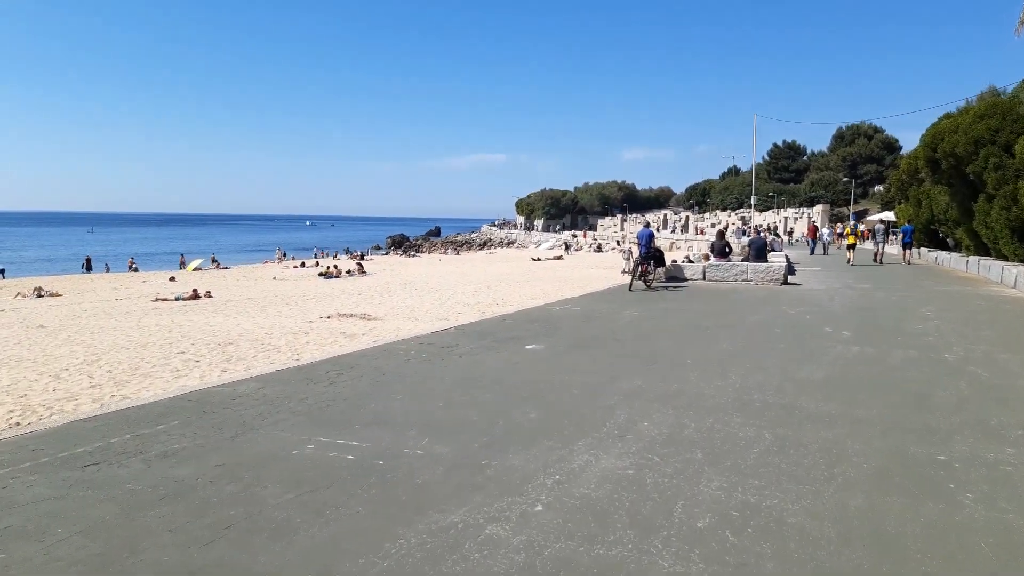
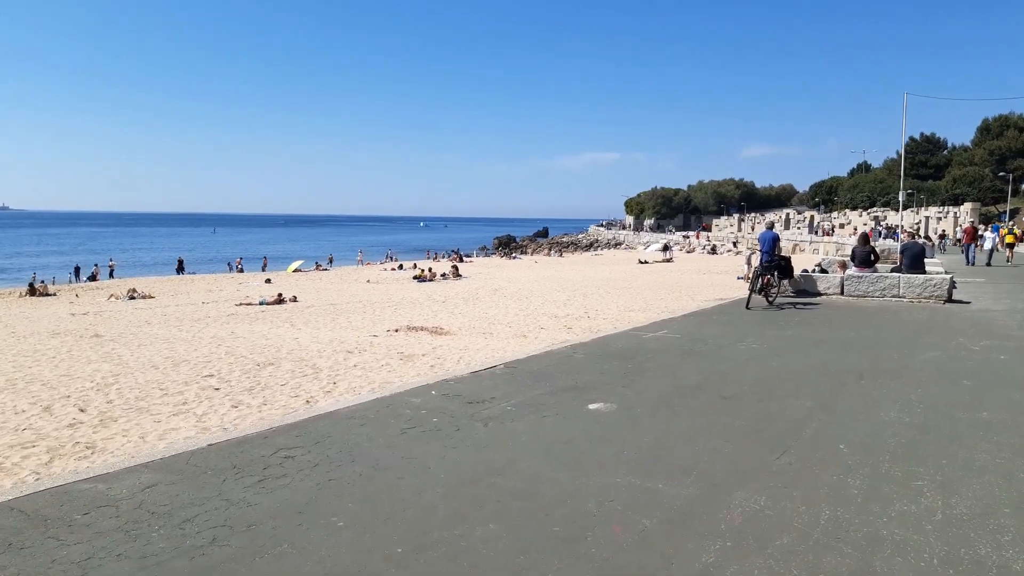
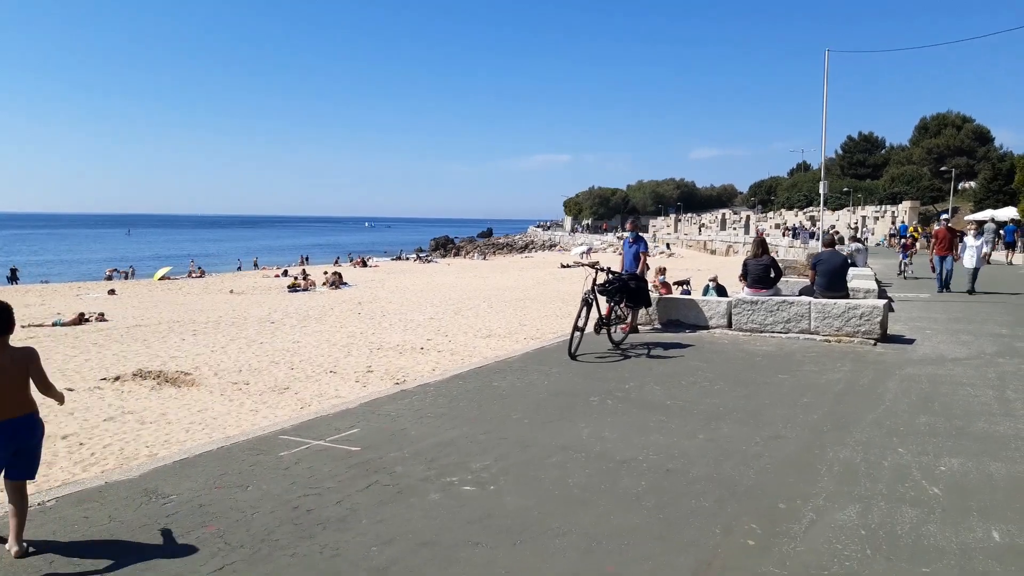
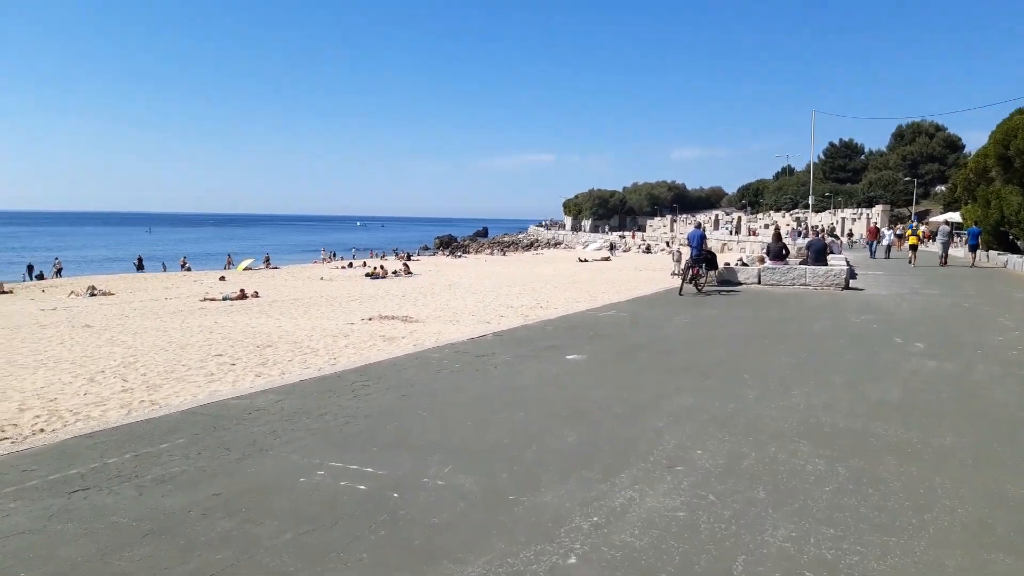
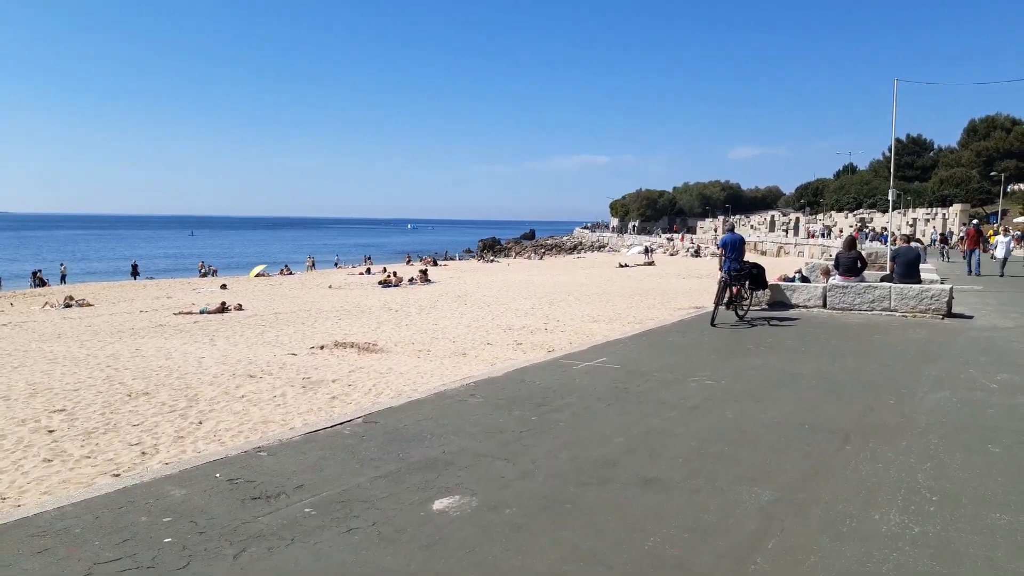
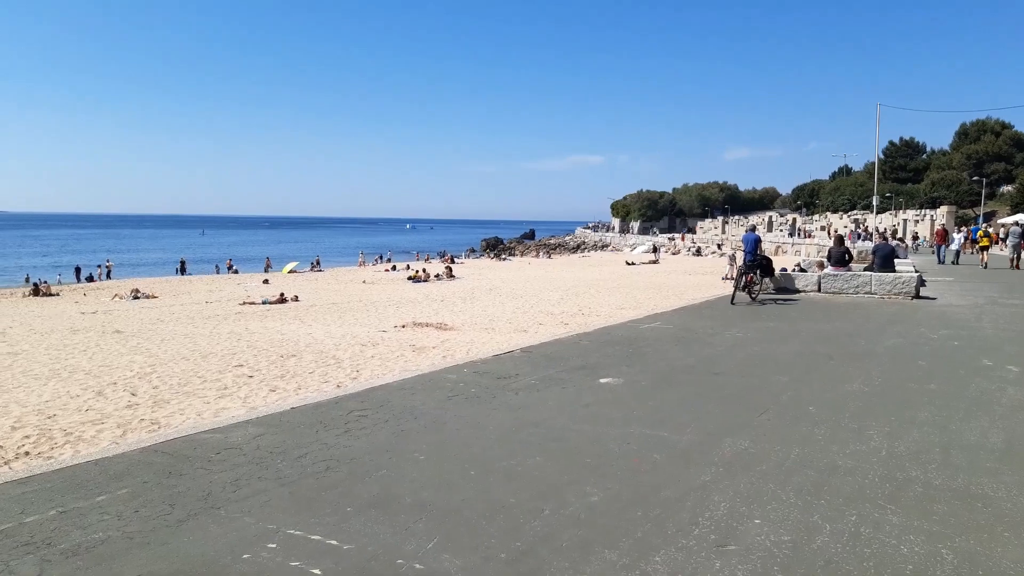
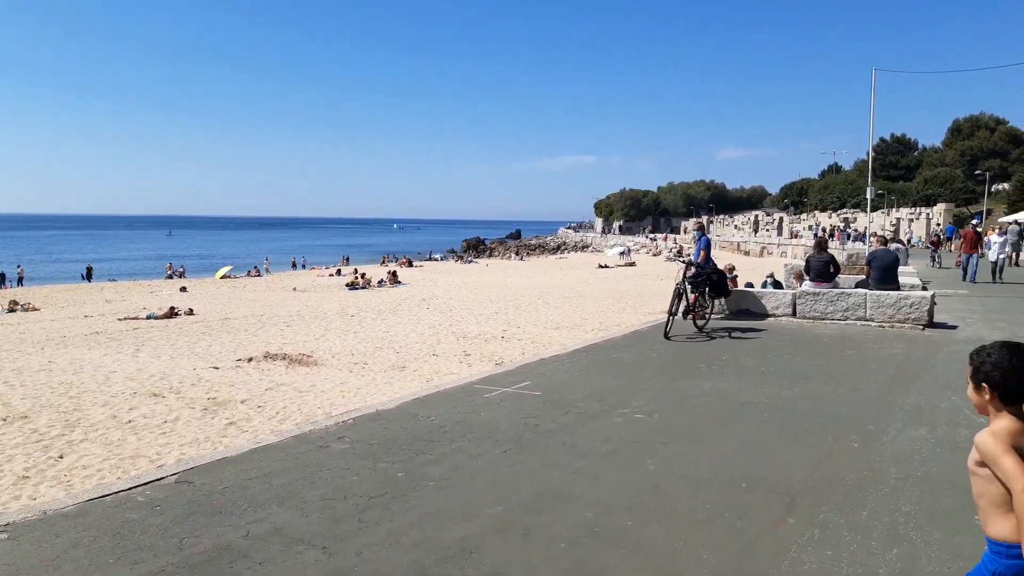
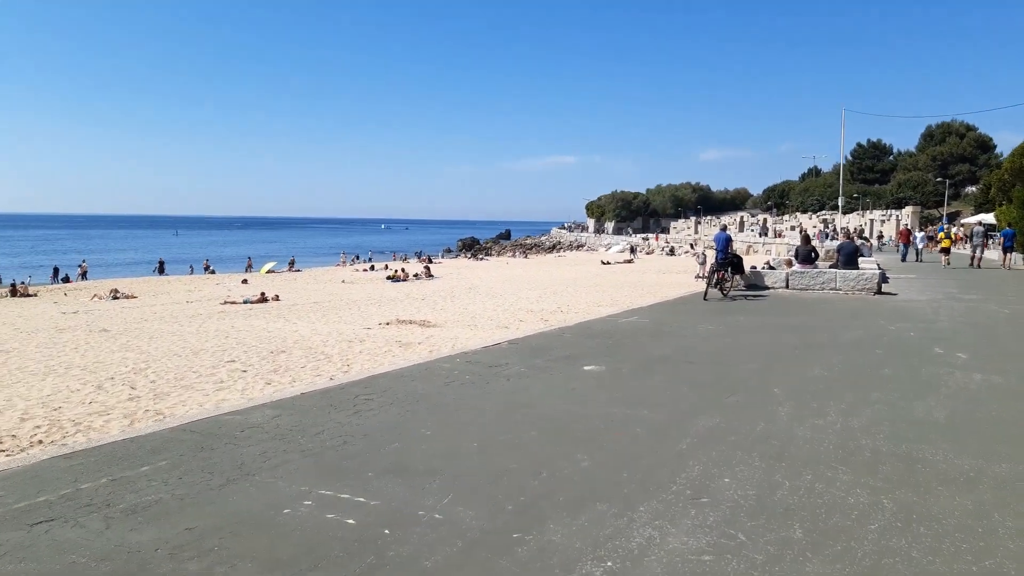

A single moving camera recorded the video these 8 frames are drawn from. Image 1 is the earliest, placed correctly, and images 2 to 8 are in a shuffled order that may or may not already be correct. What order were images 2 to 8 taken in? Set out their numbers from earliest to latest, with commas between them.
4, 8, 6, 2, 5, 7, 3
